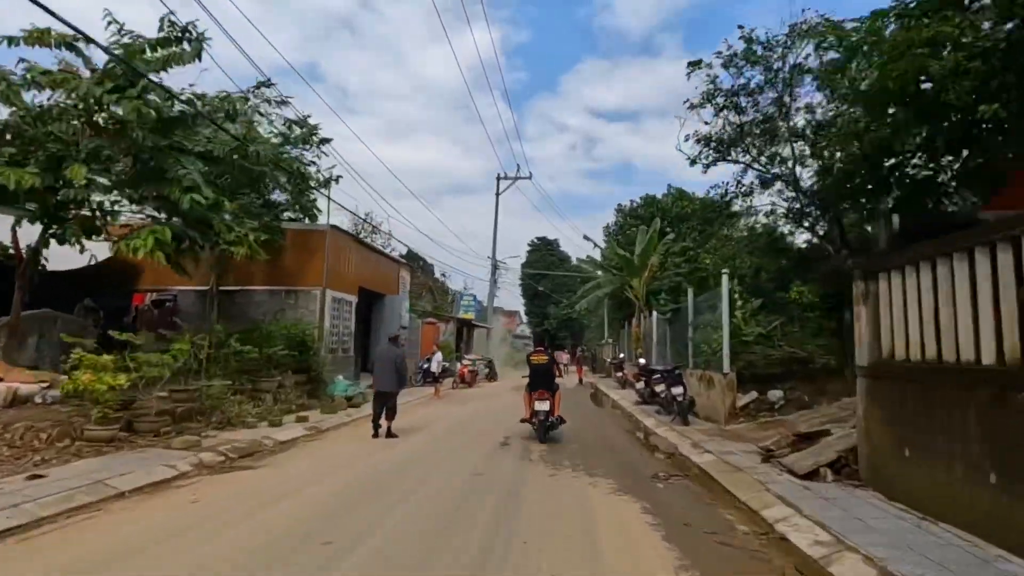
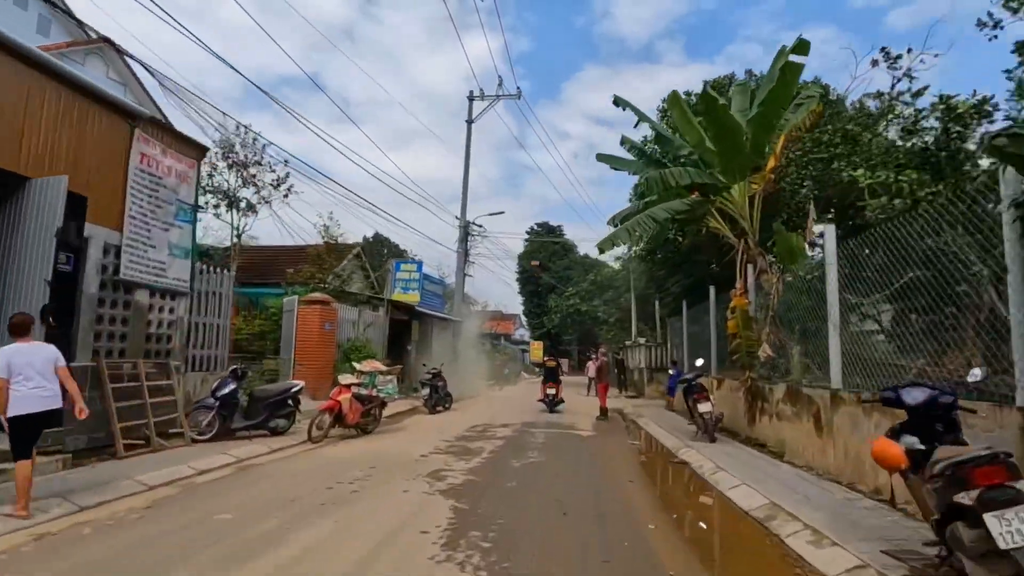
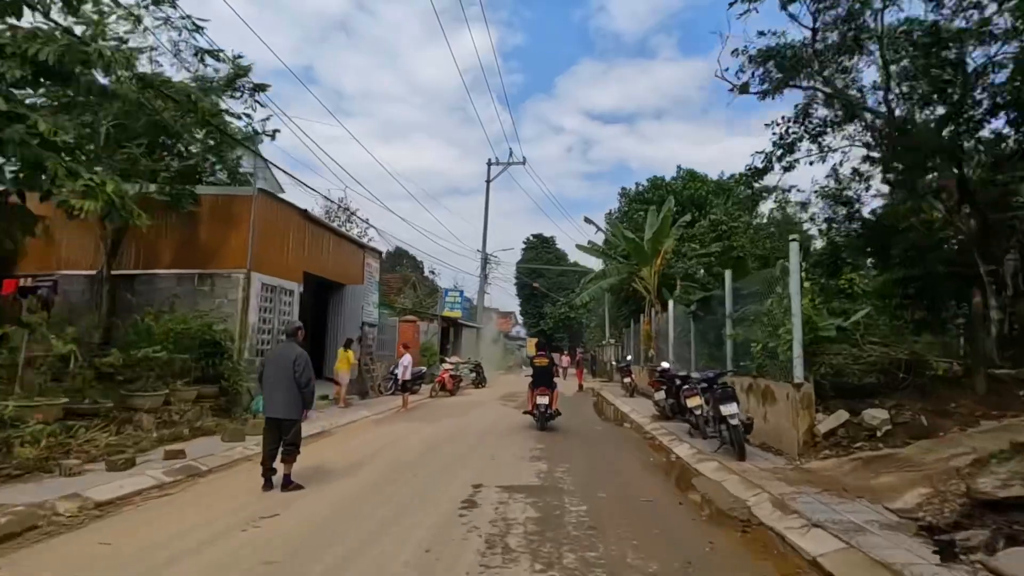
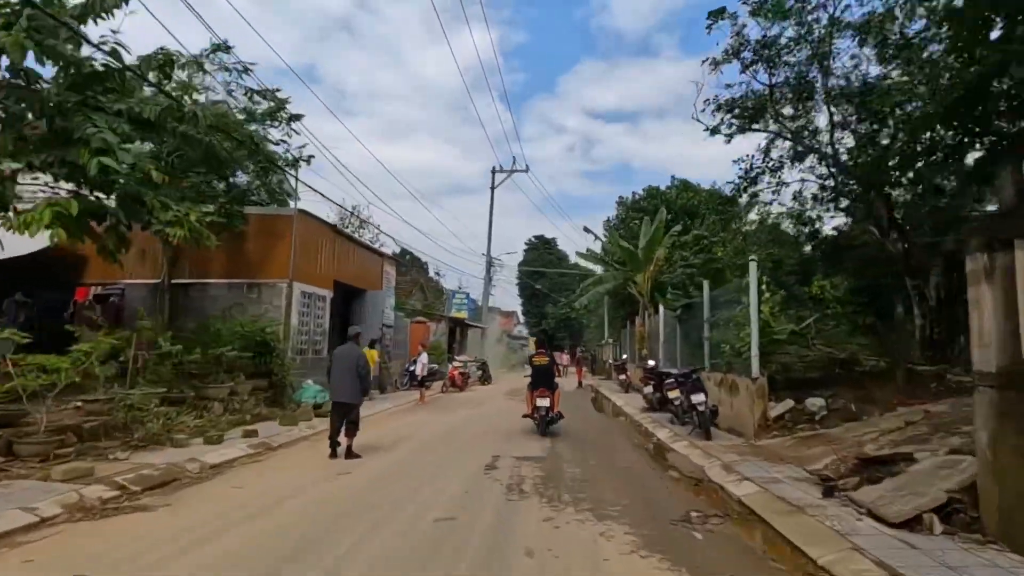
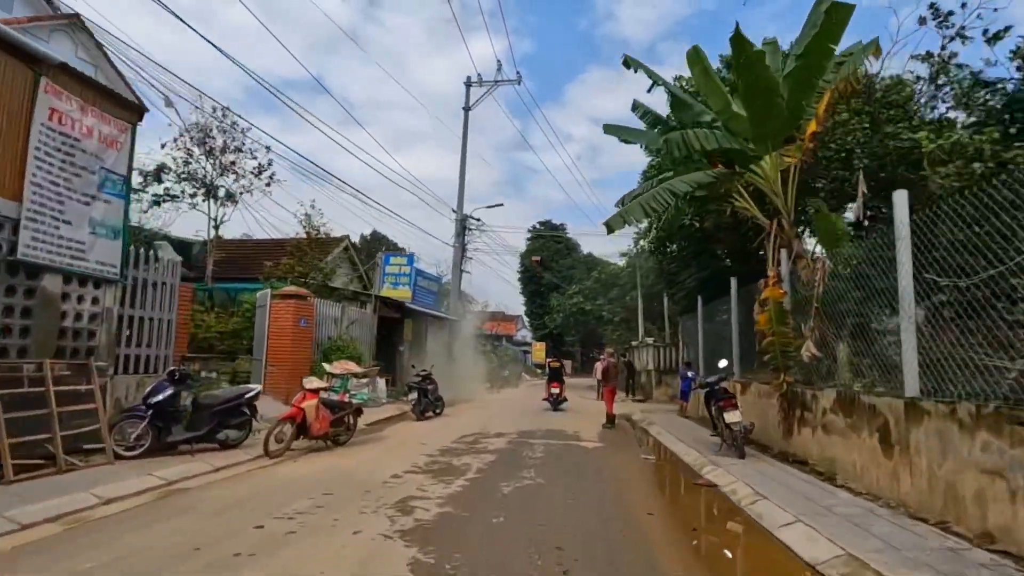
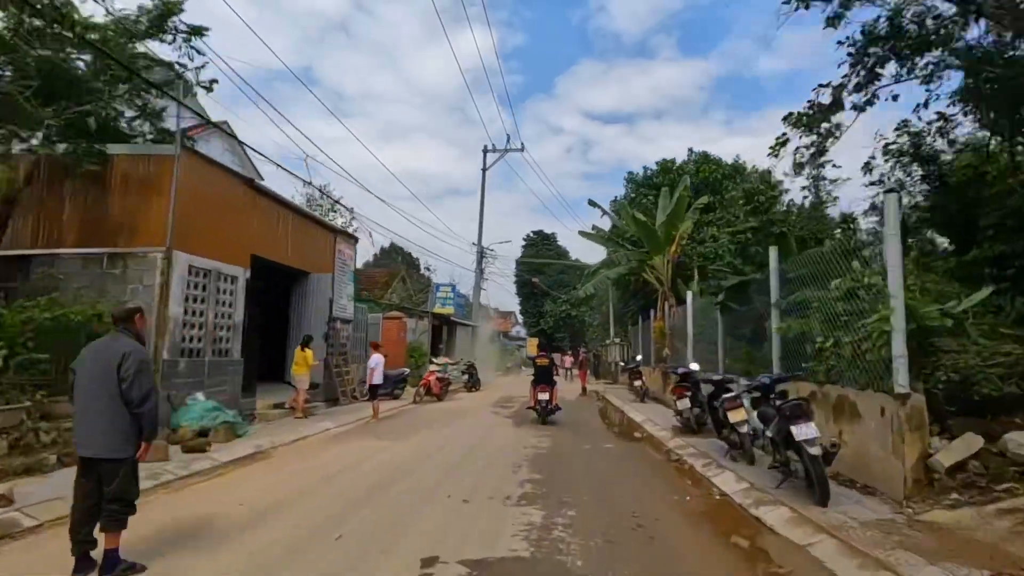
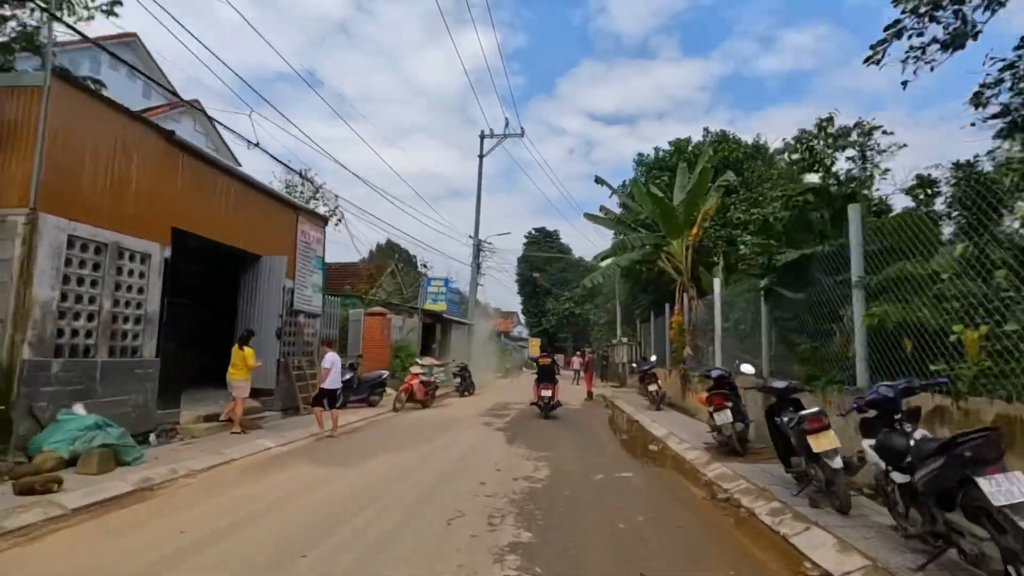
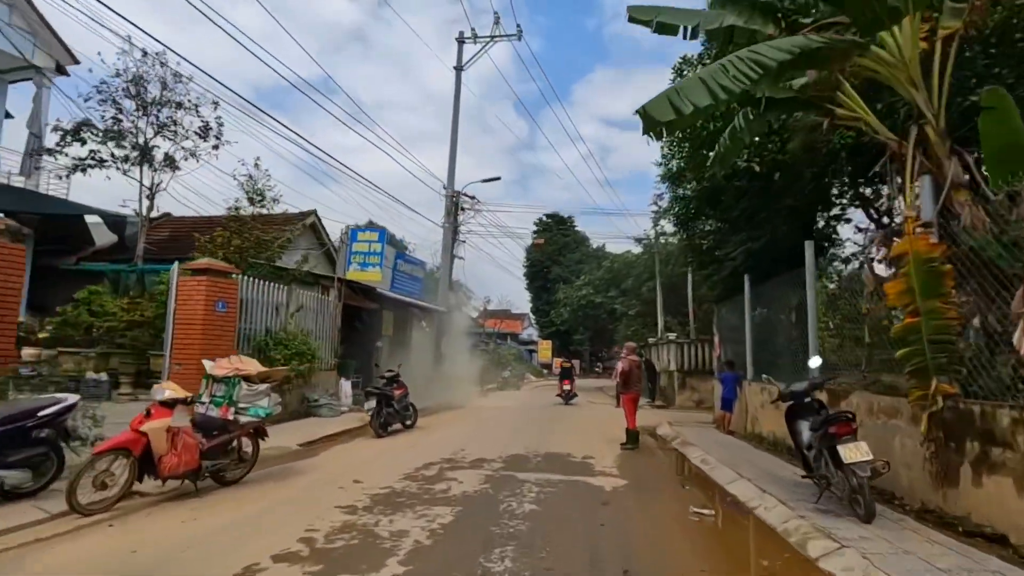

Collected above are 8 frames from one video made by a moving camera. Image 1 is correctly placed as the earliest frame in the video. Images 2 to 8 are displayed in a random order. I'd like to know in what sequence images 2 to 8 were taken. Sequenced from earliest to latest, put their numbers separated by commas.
4, 3, 6, 7, 2, 5, 8
